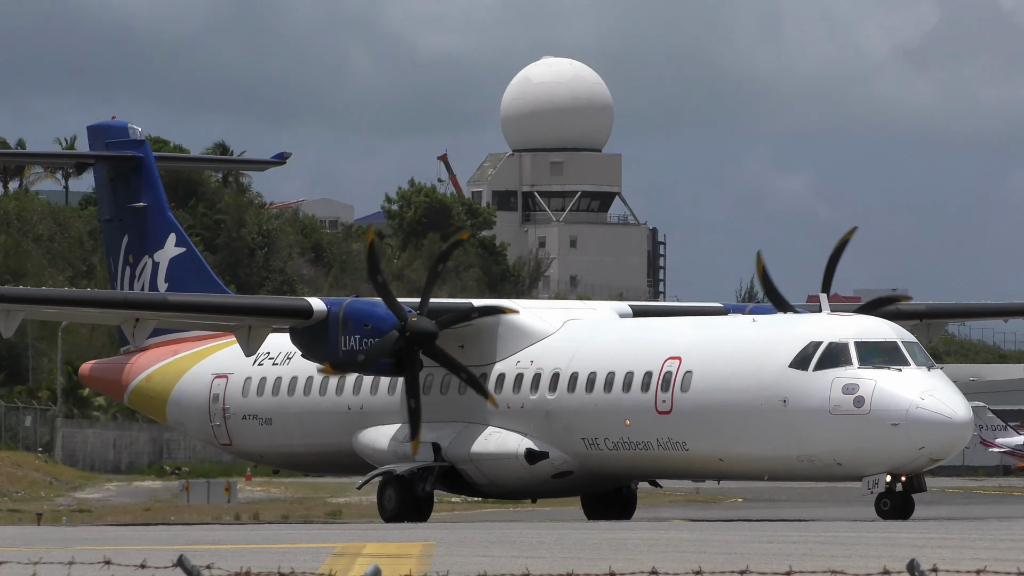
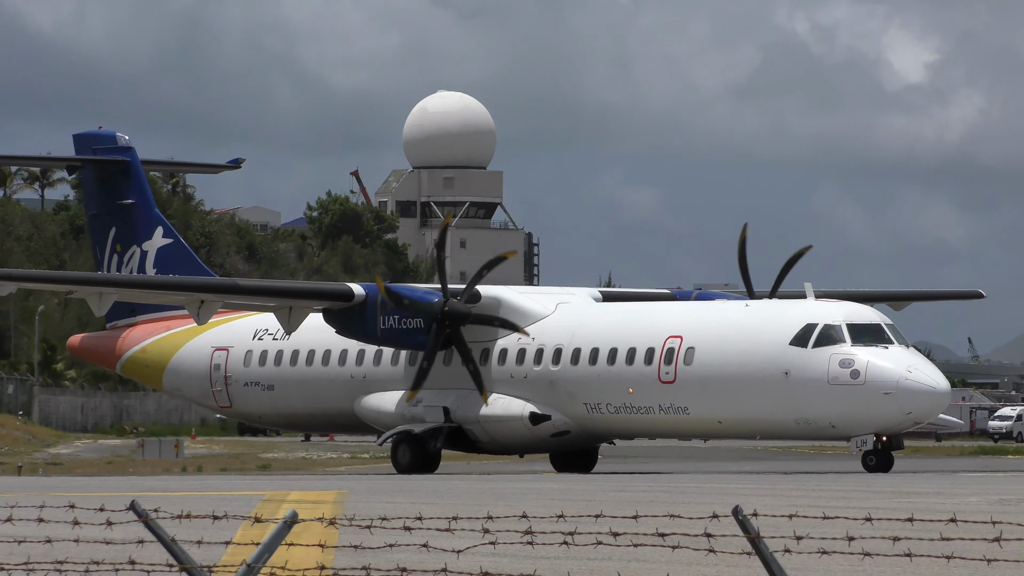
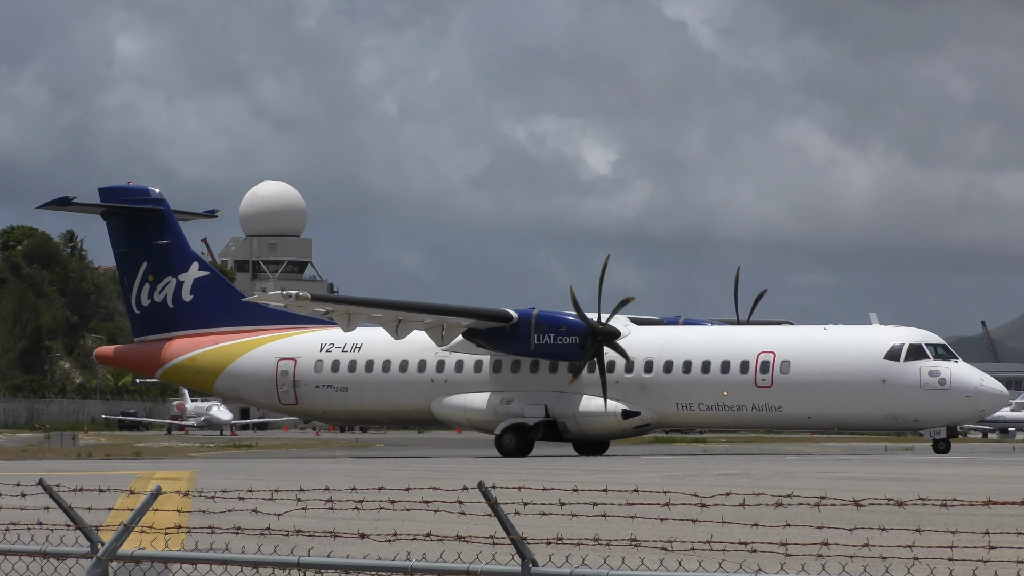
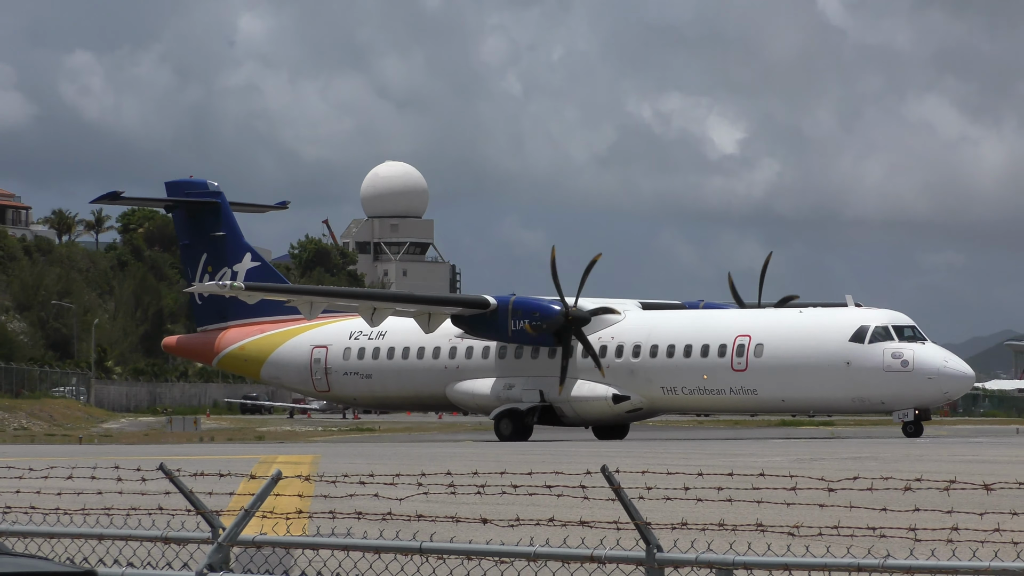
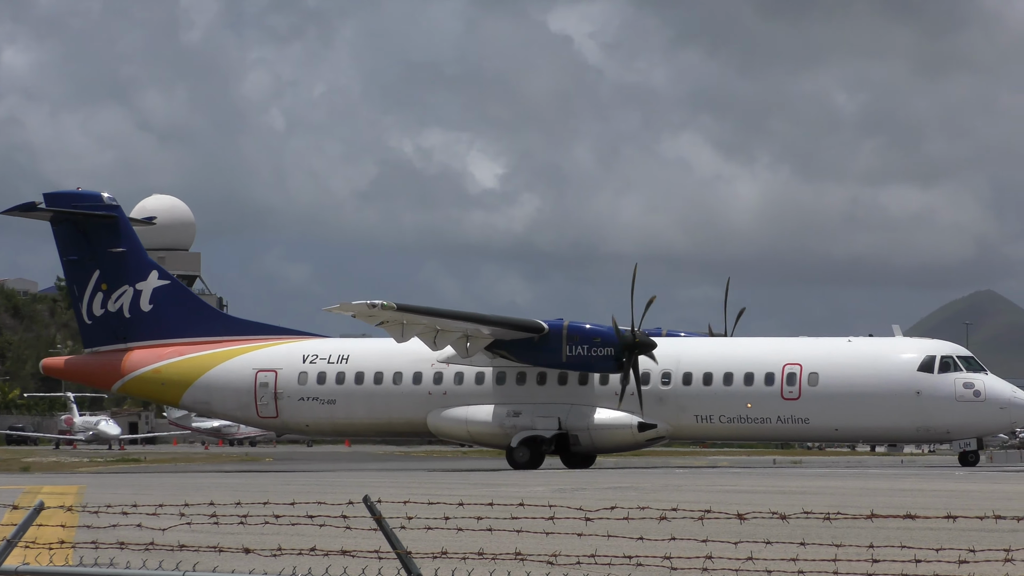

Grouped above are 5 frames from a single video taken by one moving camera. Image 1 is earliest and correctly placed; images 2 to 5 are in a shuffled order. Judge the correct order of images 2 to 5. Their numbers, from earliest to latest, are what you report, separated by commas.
2, 4, 3, 5
